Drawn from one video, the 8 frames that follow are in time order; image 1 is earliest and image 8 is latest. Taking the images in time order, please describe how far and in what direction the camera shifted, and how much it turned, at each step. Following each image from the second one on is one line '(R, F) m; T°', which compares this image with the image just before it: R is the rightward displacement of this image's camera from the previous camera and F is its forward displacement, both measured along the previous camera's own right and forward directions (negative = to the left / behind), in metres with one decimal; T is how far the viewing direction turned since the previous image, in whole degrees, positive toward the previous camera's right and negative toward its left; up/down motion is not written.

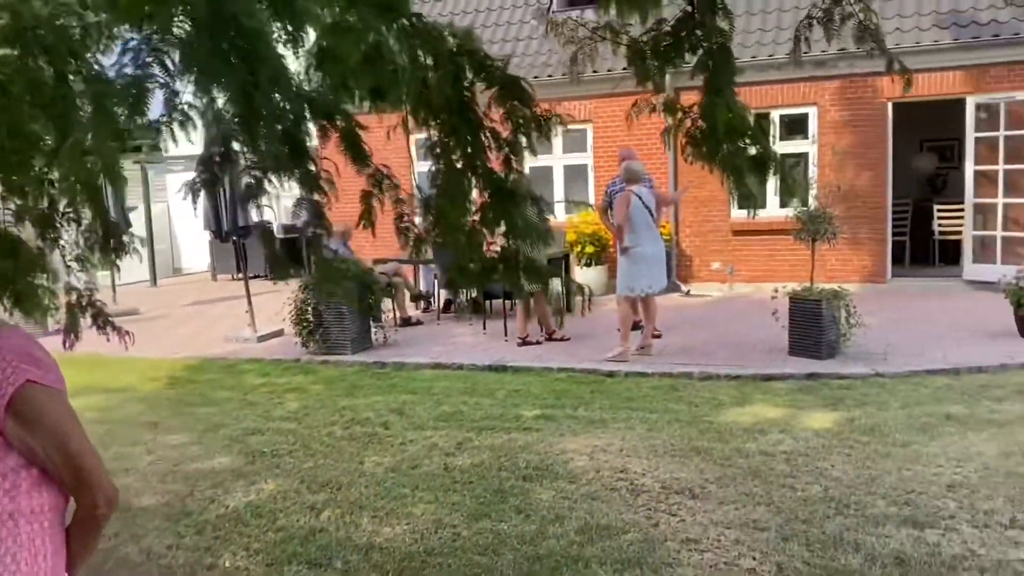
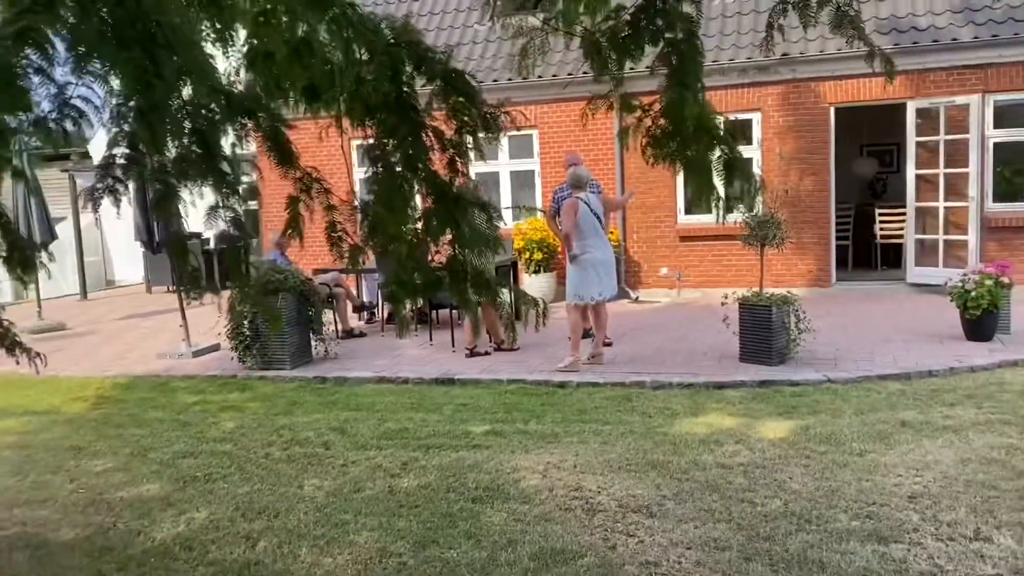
(0.0, +0.3) m; +4°
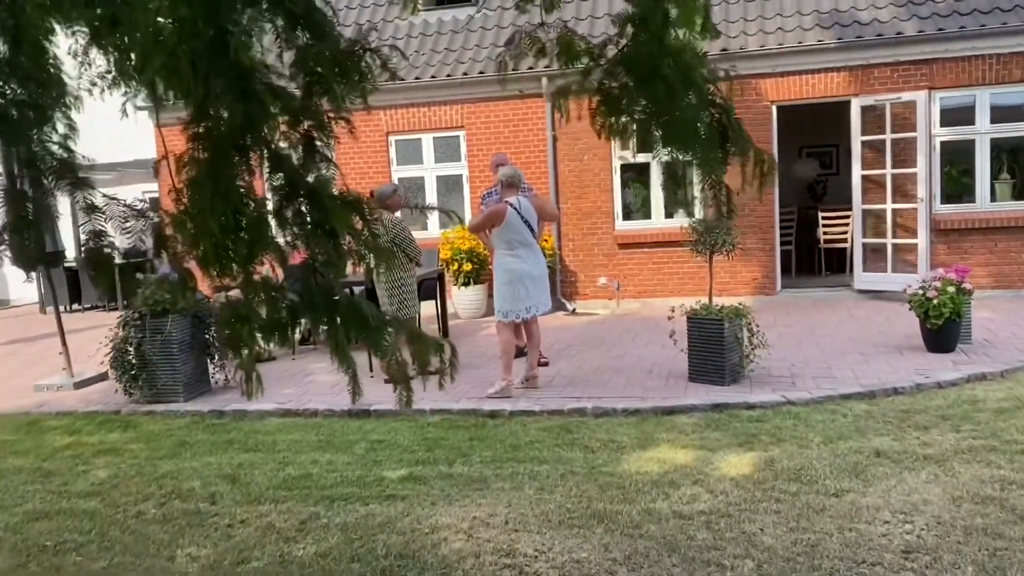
(+0.1, +1.0) m; +4°
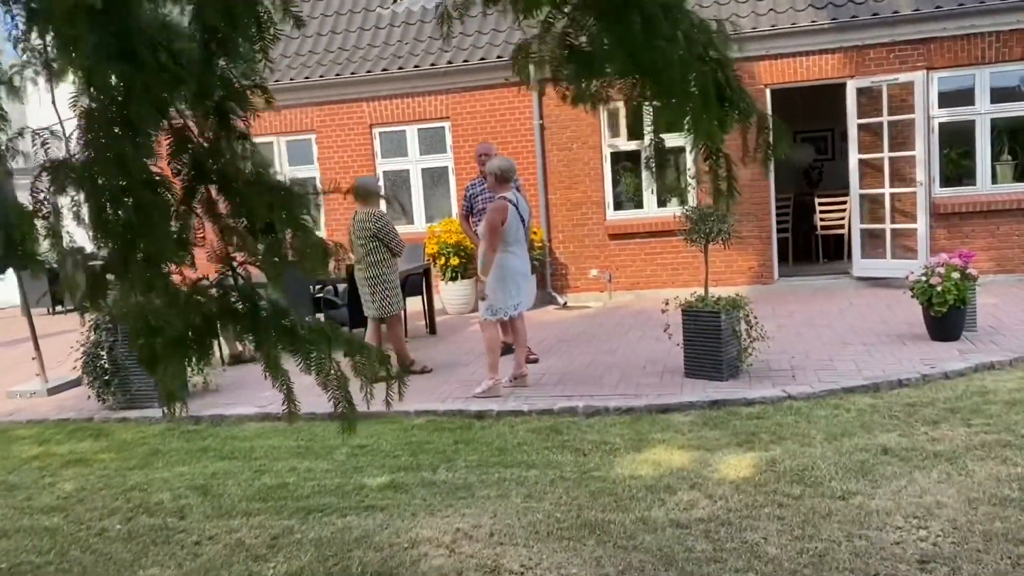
(+0.1, +0.3) m; 0°
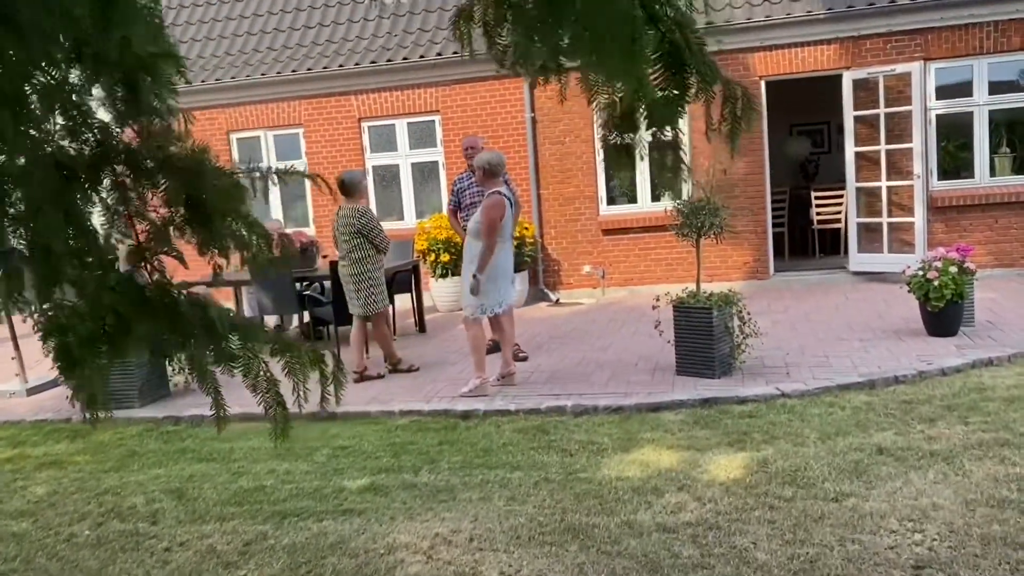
(+0.1, +0.2) m; 0°
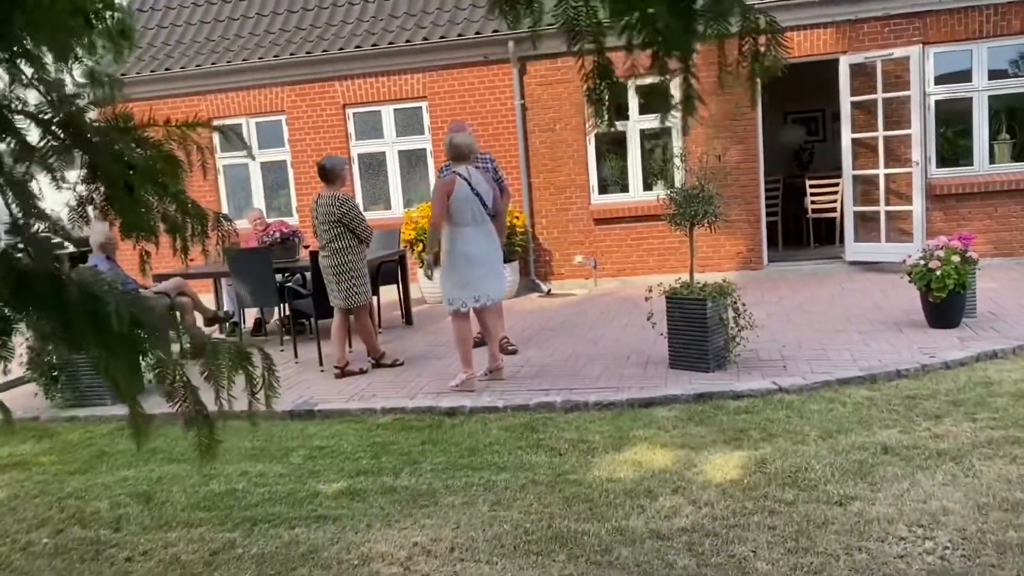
(0.0, +0.3) m; +1°
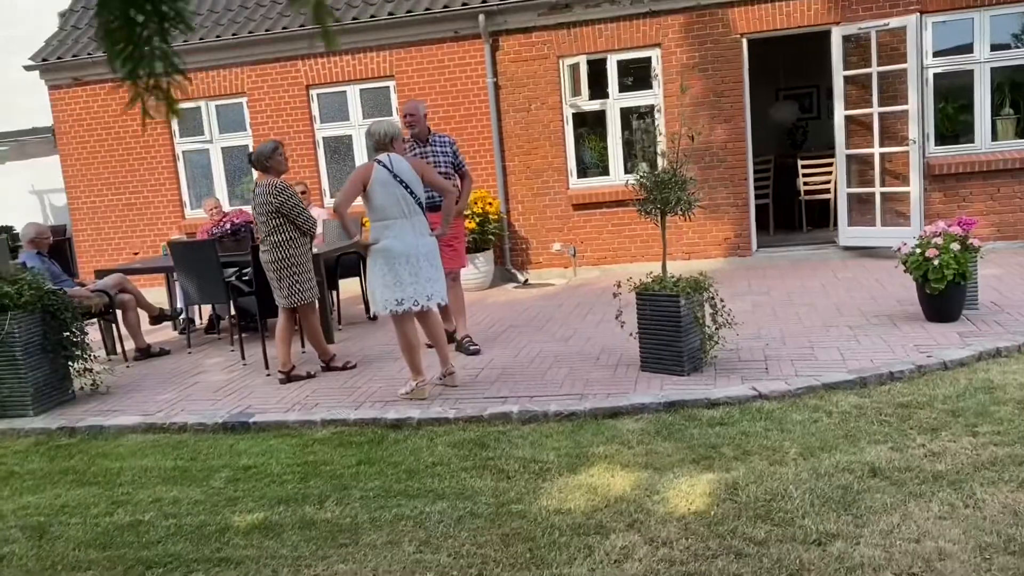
(+0.3, +0.7) m; 0°
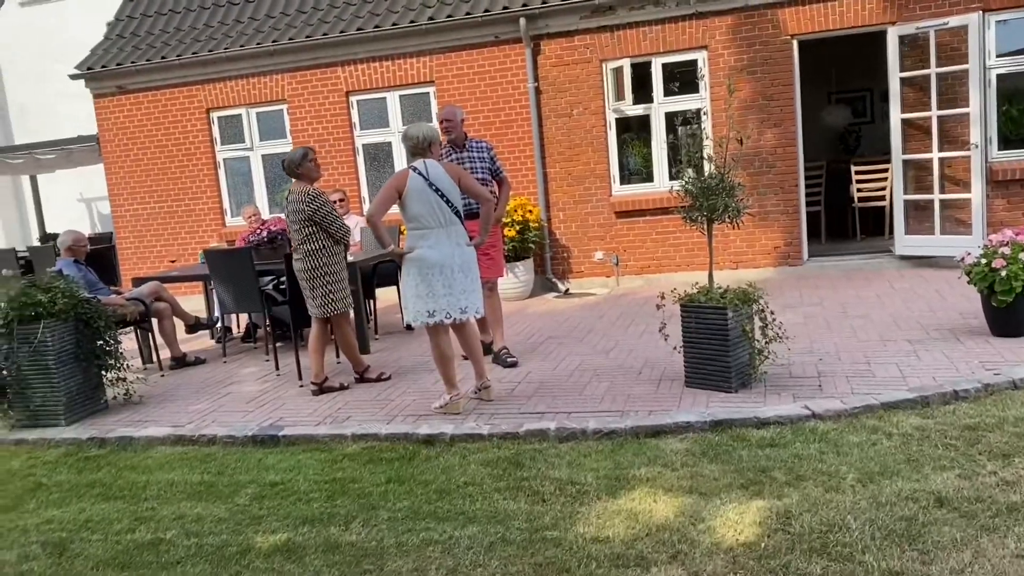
(0.0, +0.3) m; -3°
